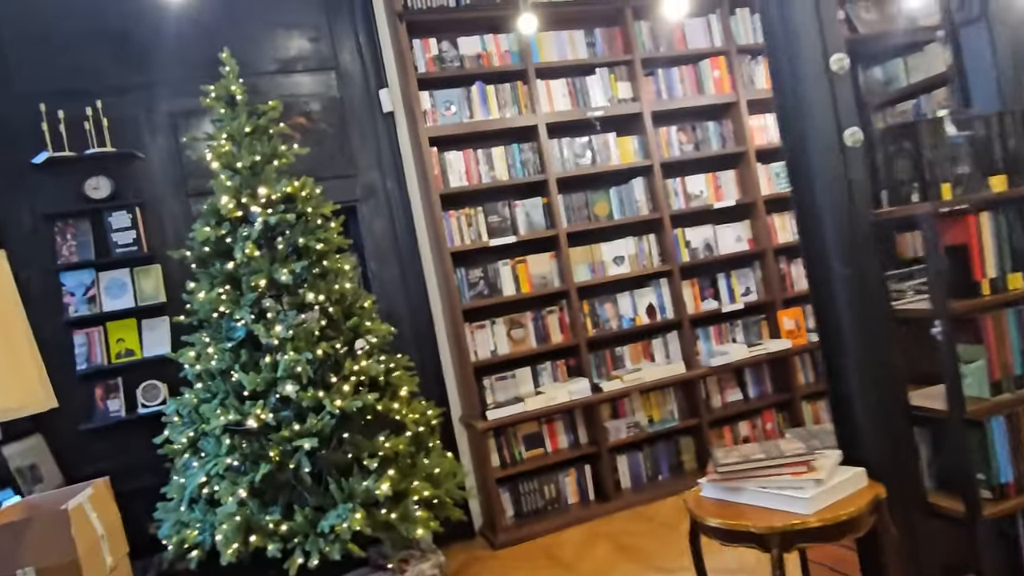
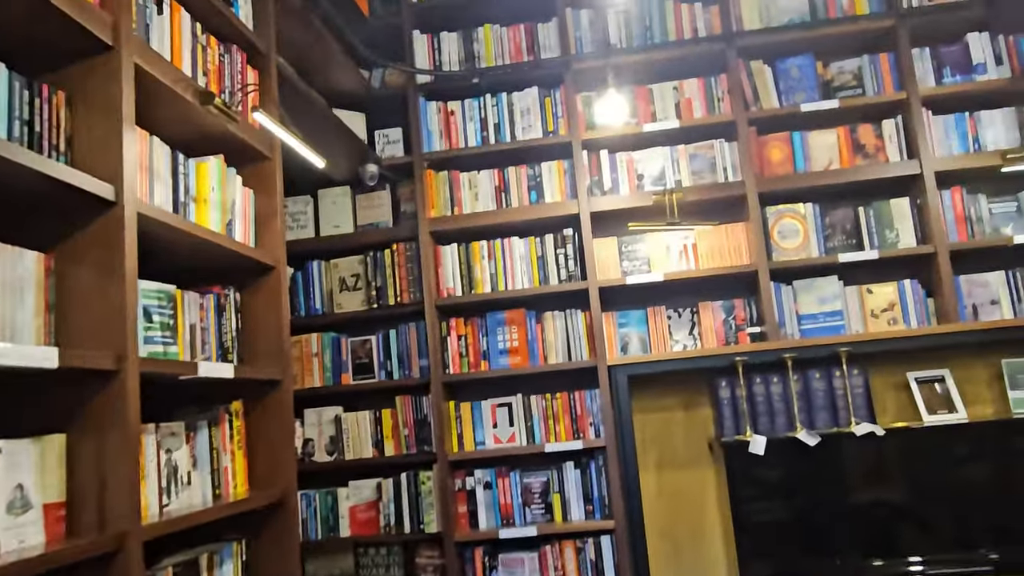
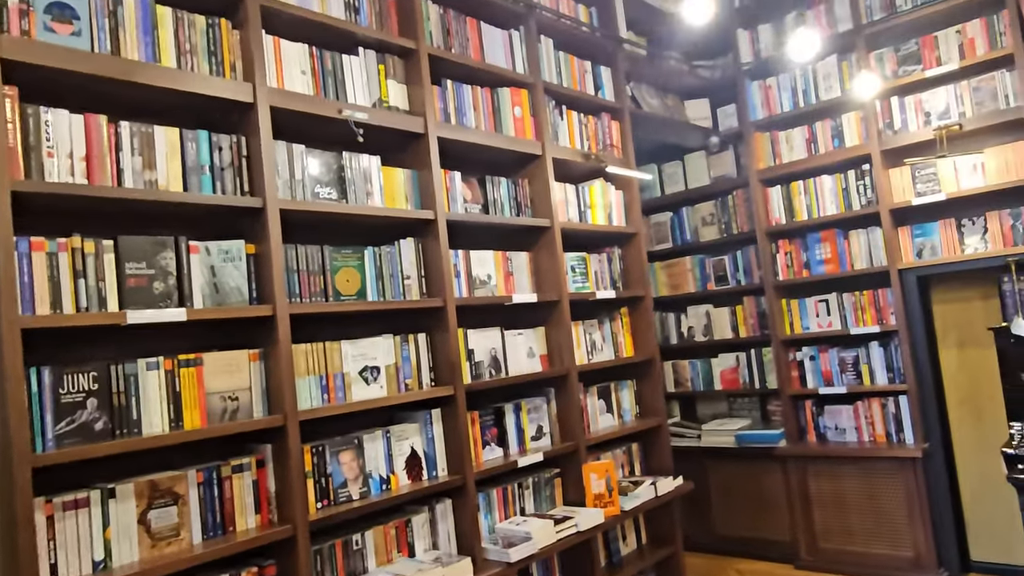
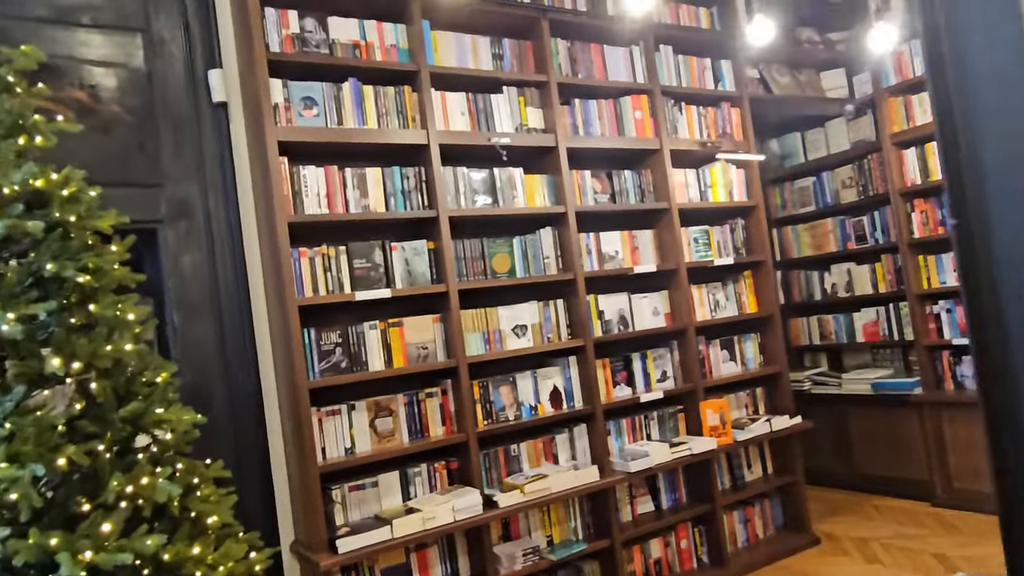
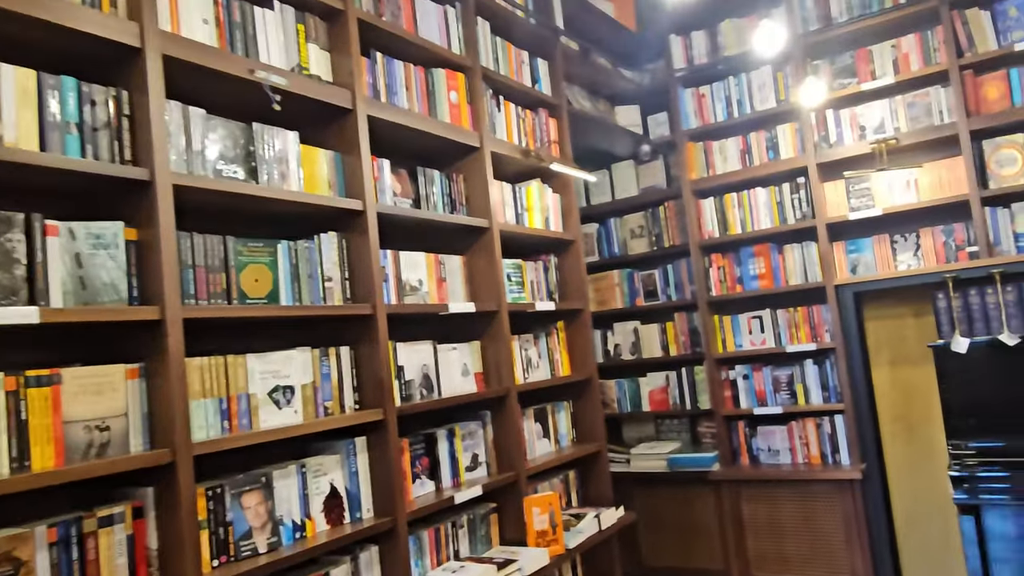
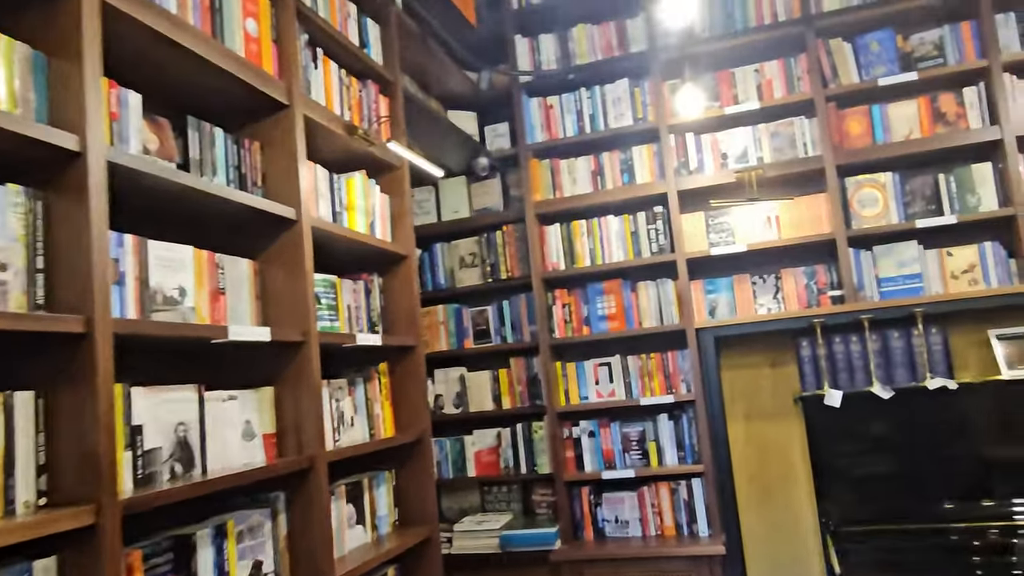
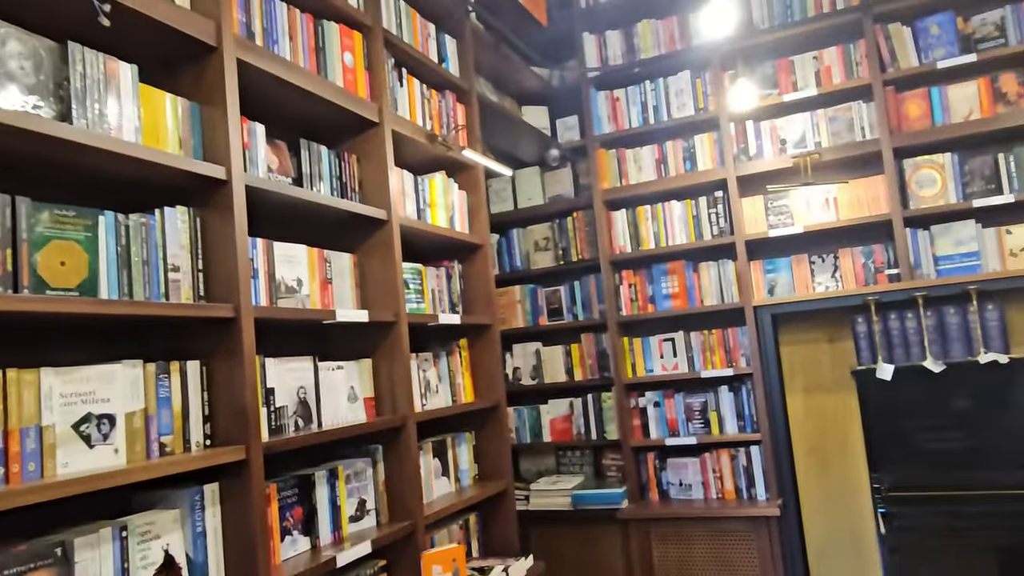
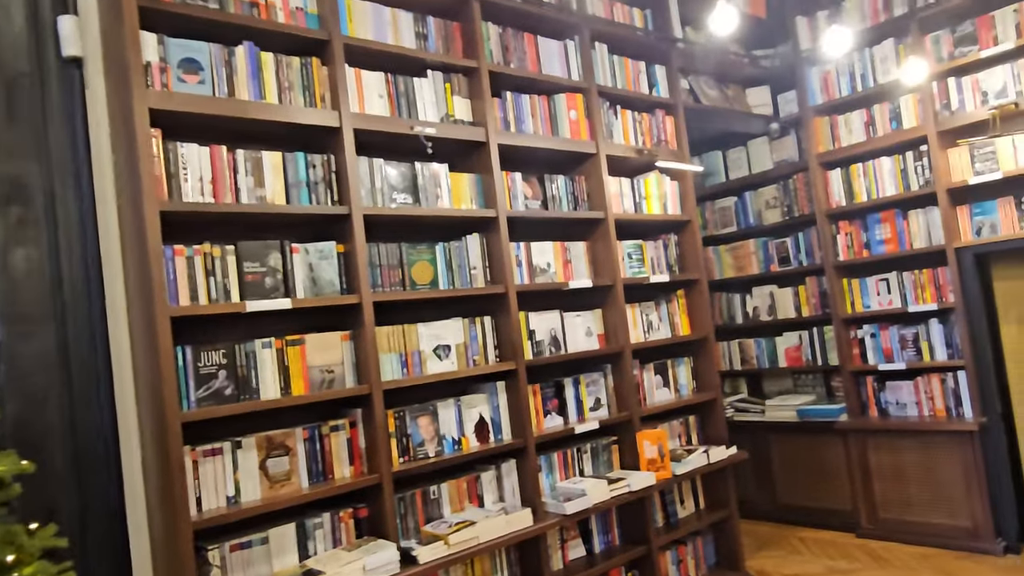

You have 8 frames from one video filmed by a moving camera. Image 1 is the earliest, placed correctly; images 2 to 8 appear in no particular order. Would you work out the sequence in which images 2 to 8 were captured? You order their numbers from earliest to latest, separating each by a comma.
4, 8, 3, 5, 7, 6, 2
